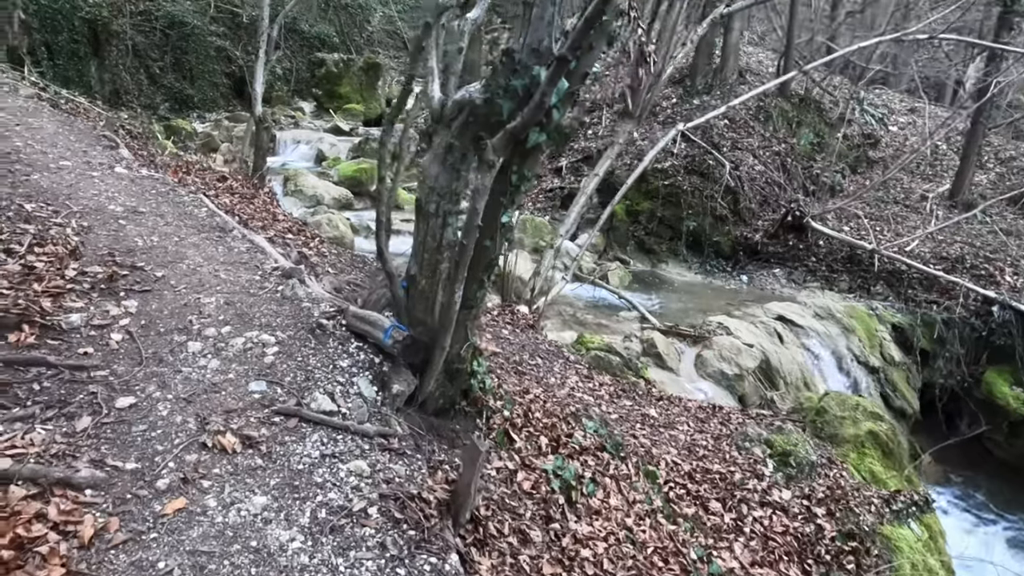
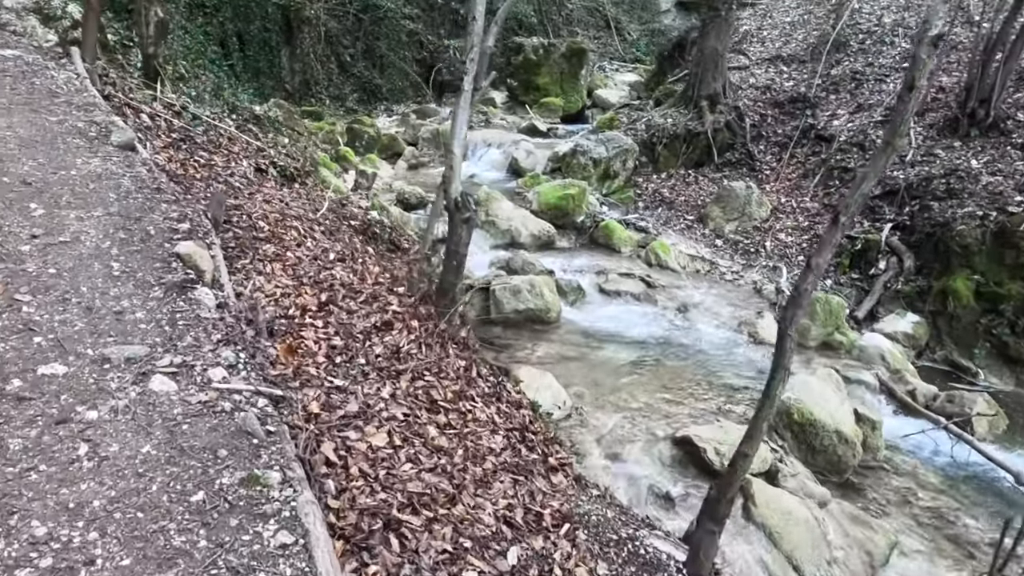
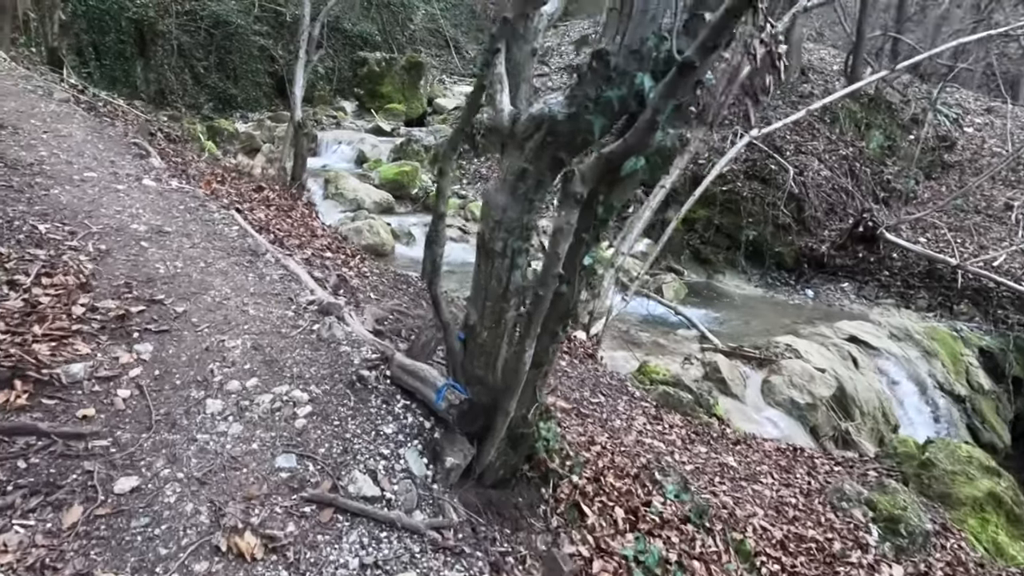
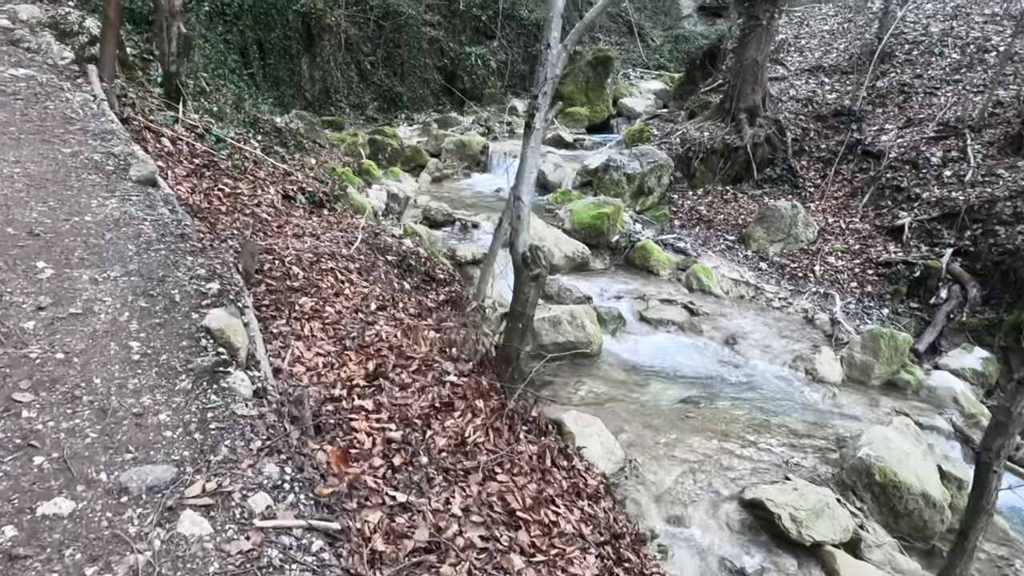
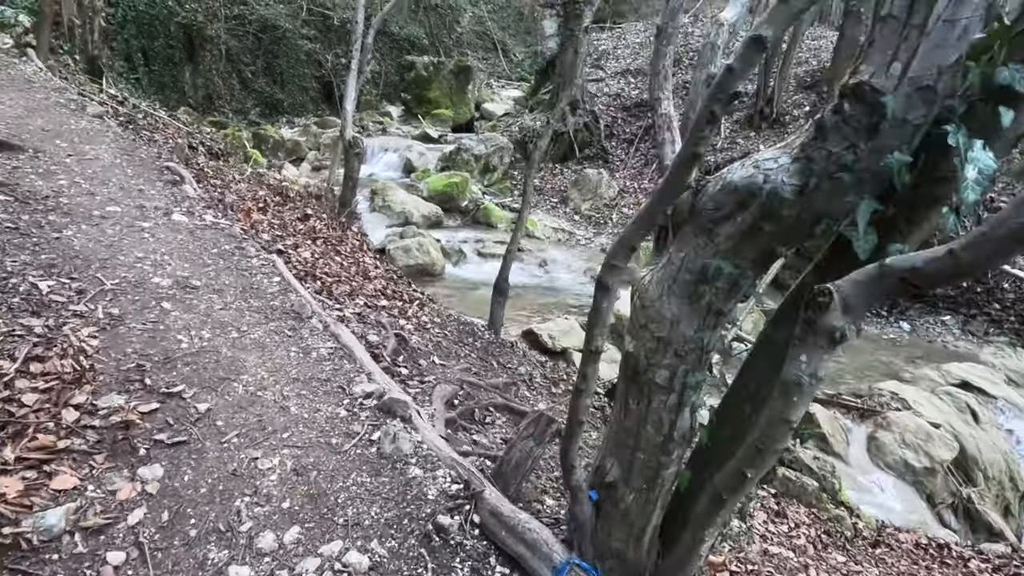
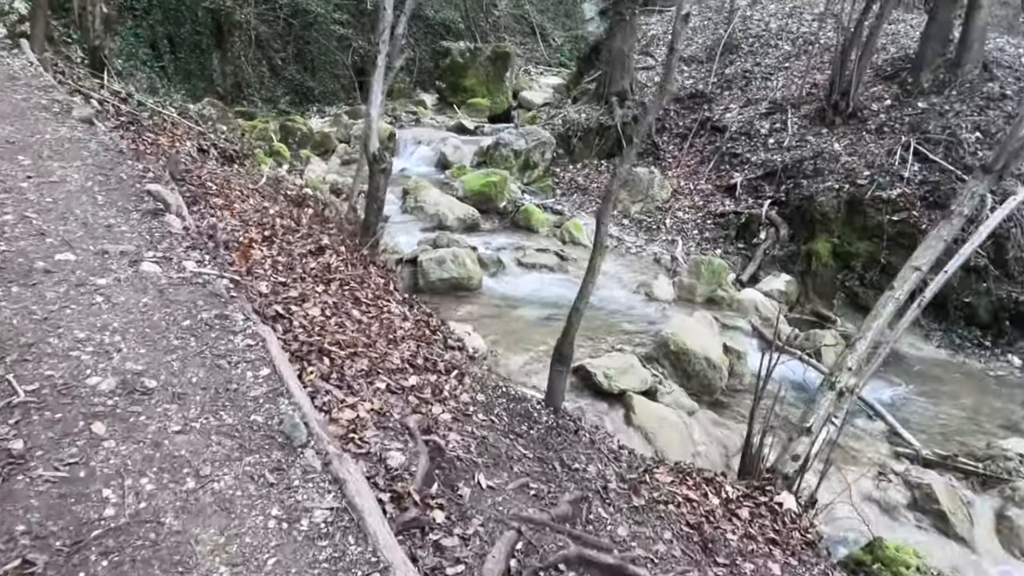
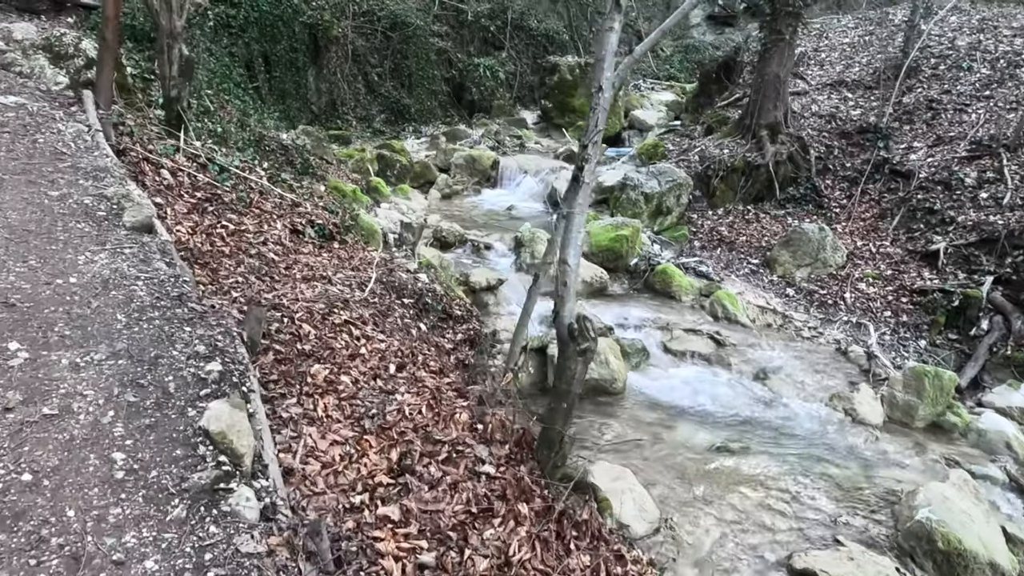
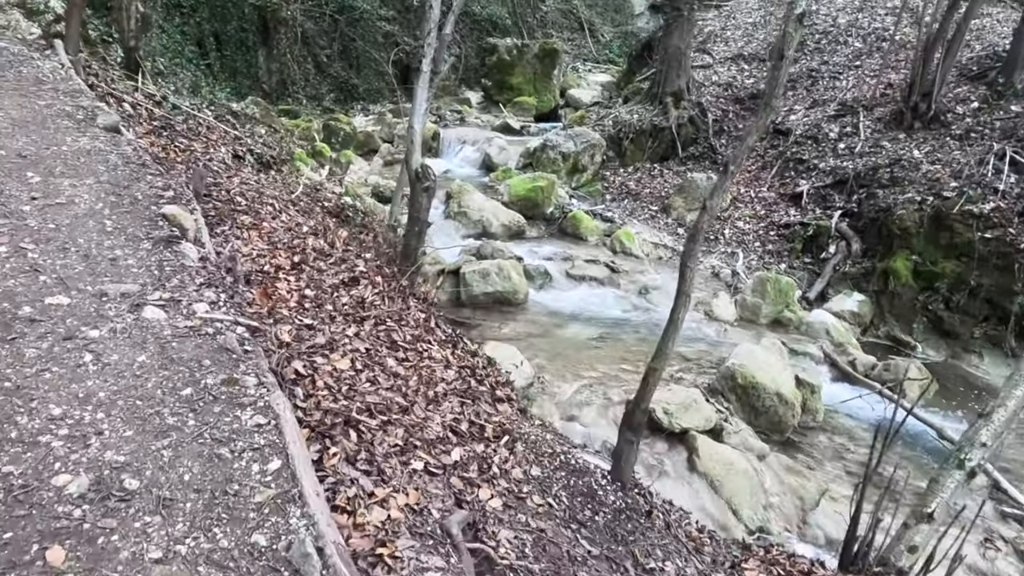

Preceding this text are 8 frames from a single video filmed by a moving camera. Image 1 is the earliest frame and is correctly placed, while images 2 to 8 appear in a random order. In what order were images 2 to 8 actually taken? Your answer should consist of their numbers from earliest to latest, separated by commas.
3, 5, 6, 8, 2, 4, 7
